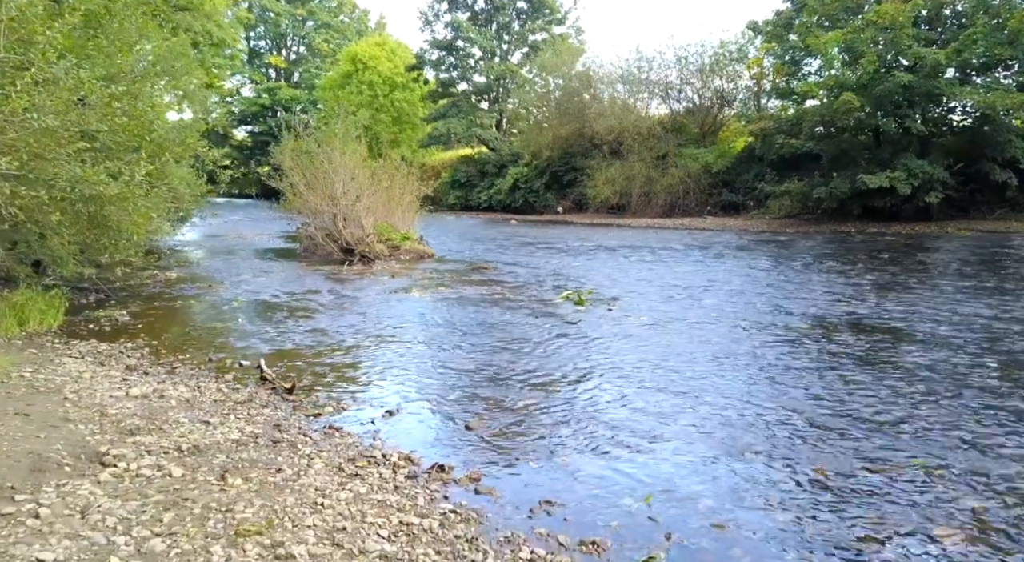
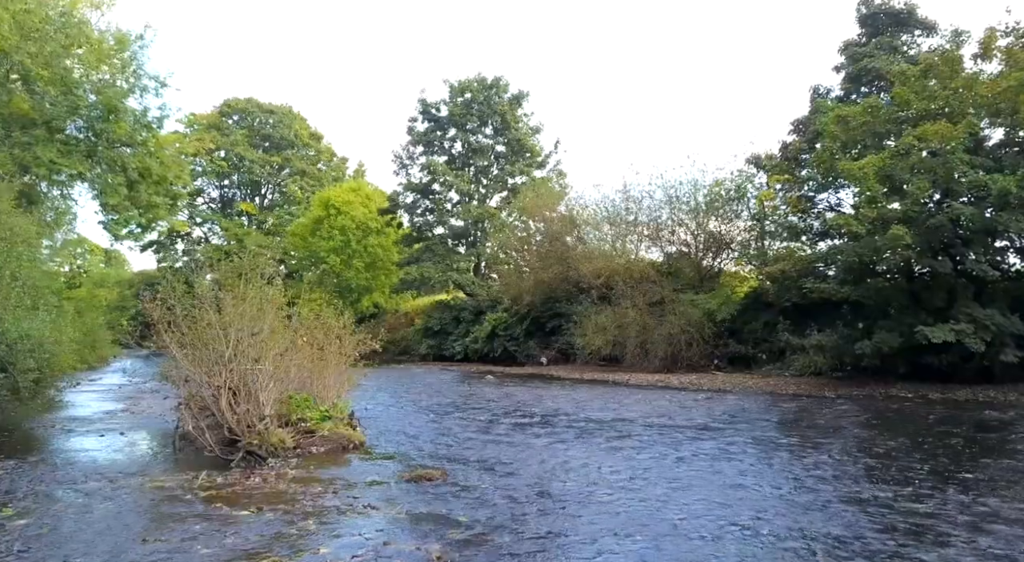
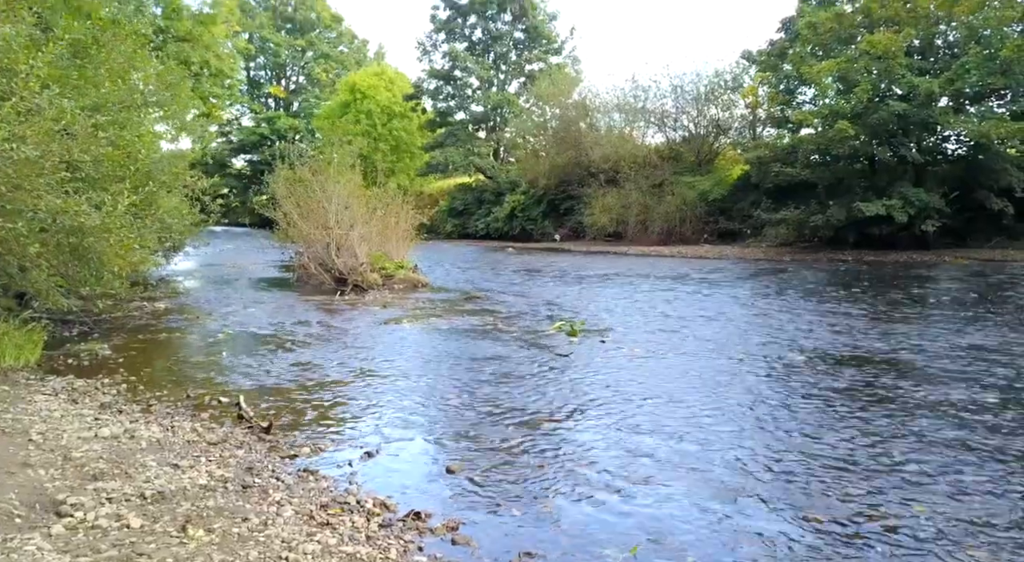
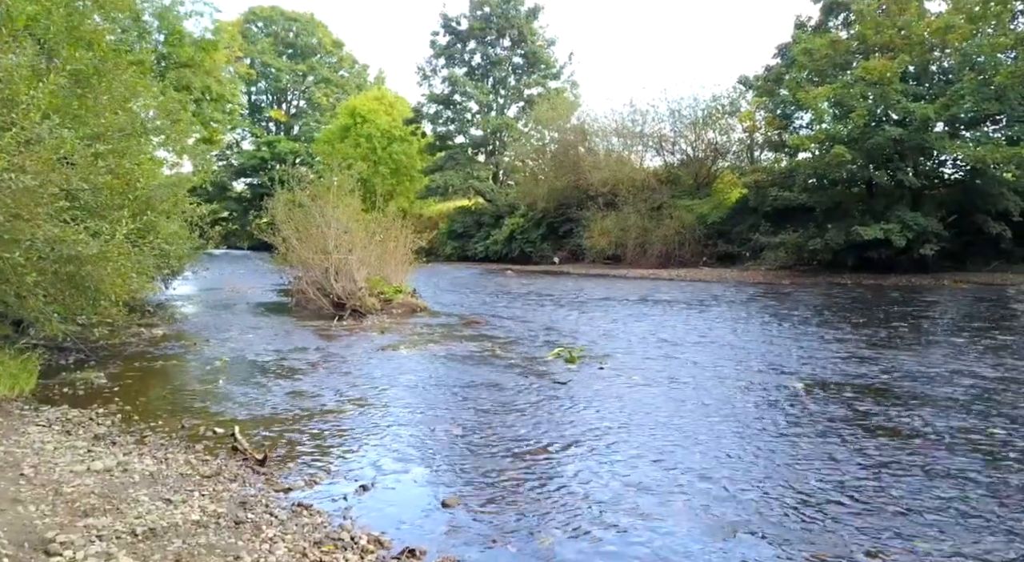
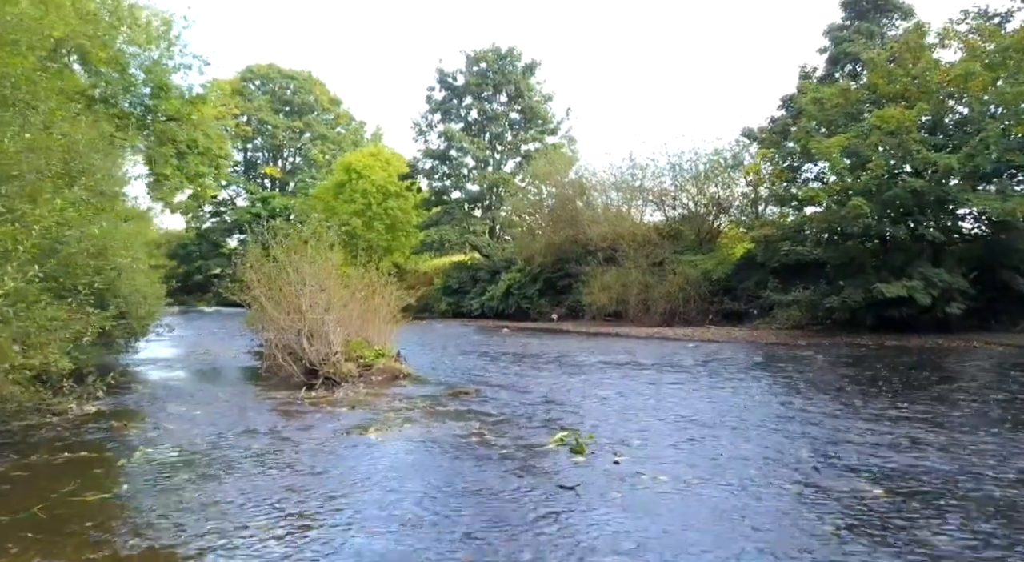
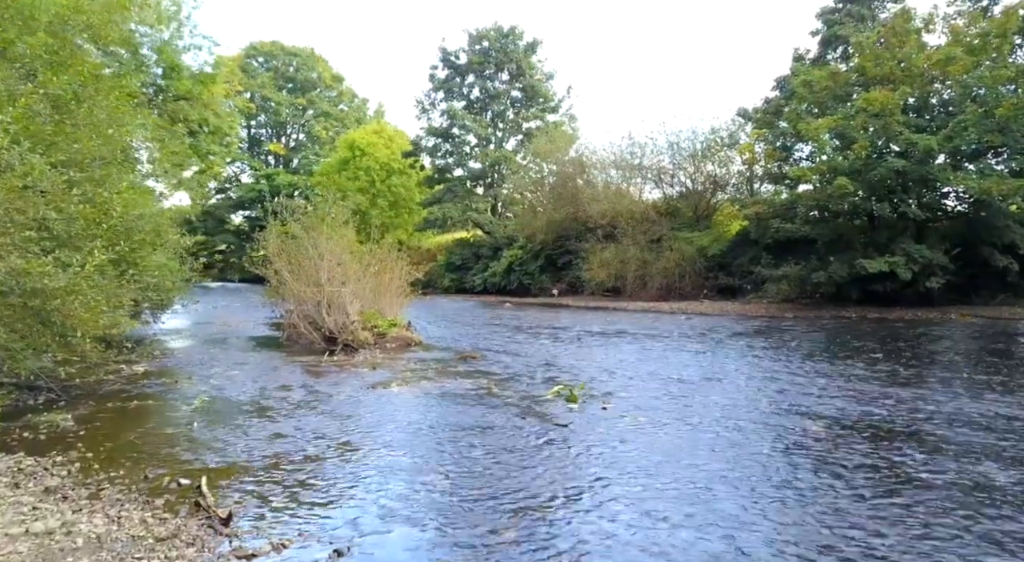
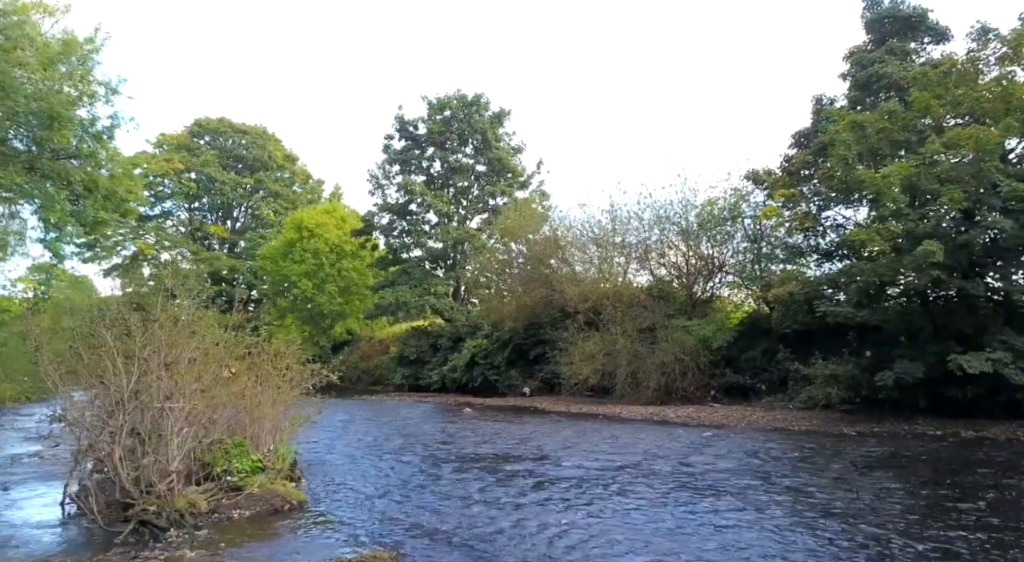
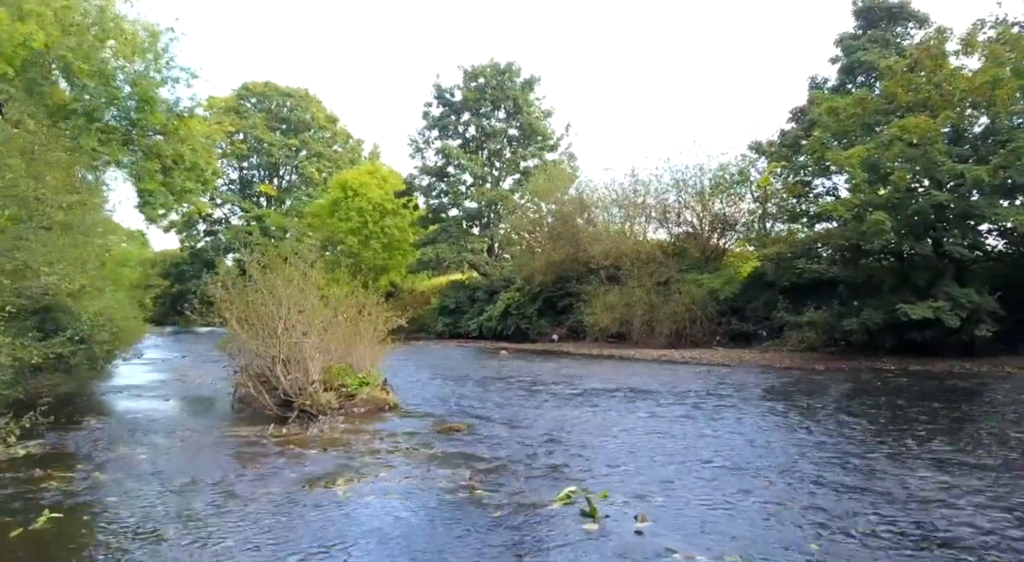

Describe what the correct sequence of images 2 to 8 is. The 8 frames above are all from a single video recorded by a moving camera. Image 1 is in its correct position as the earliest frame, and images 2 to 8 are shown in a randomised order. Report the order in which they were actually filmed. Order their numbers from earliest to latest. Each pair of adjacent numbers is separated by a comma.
3, 4, 6, 5, 8, 2, 7
